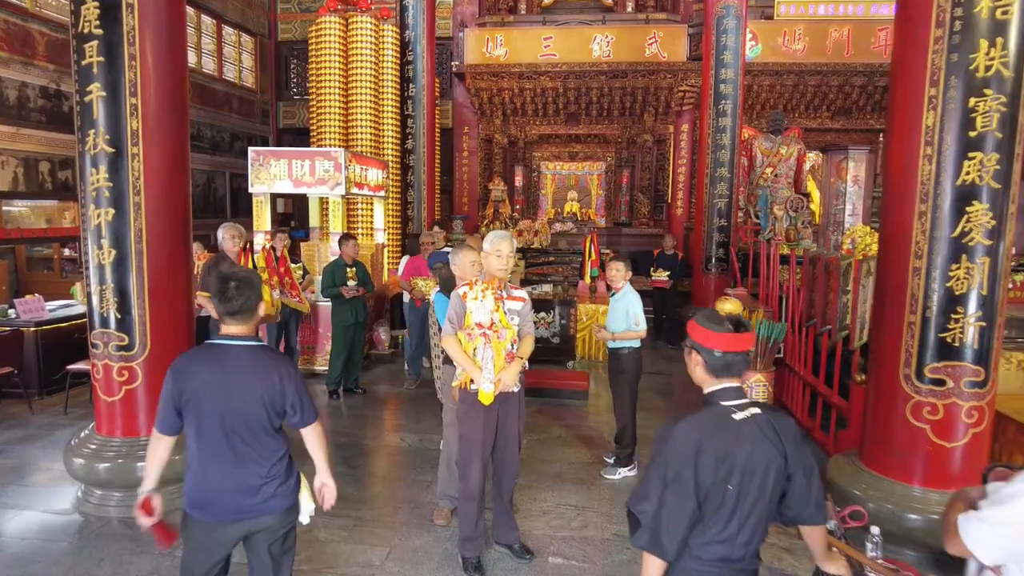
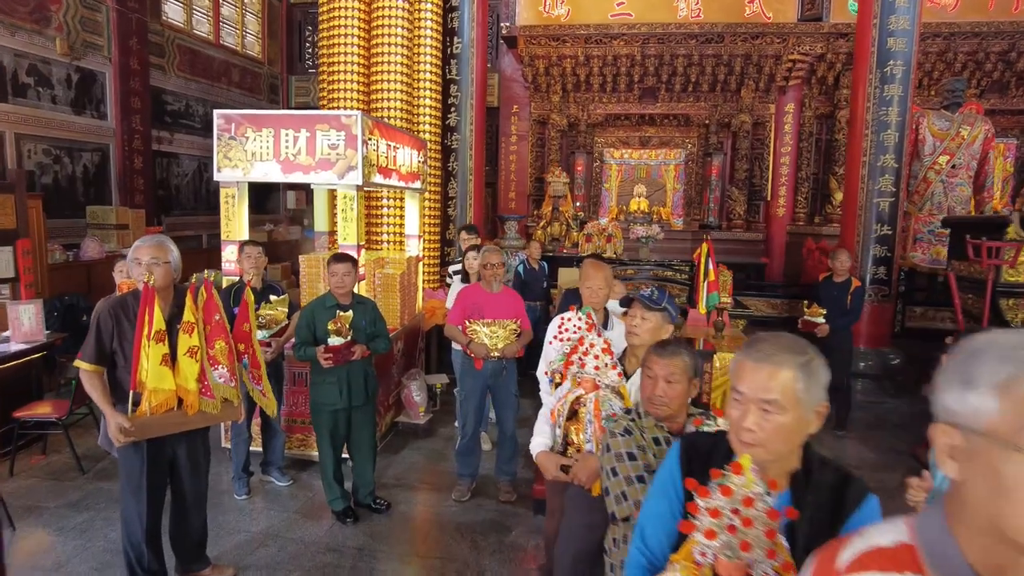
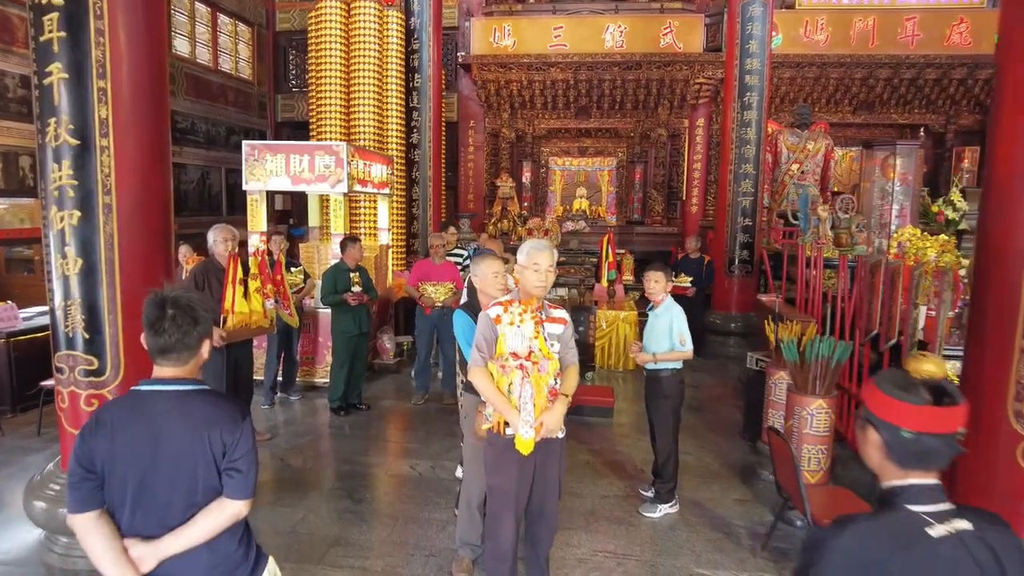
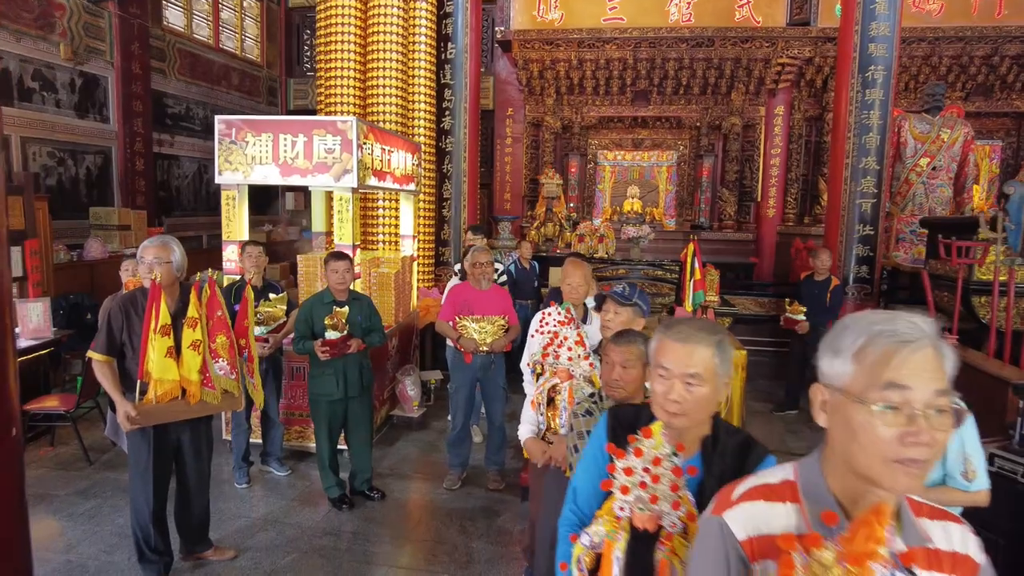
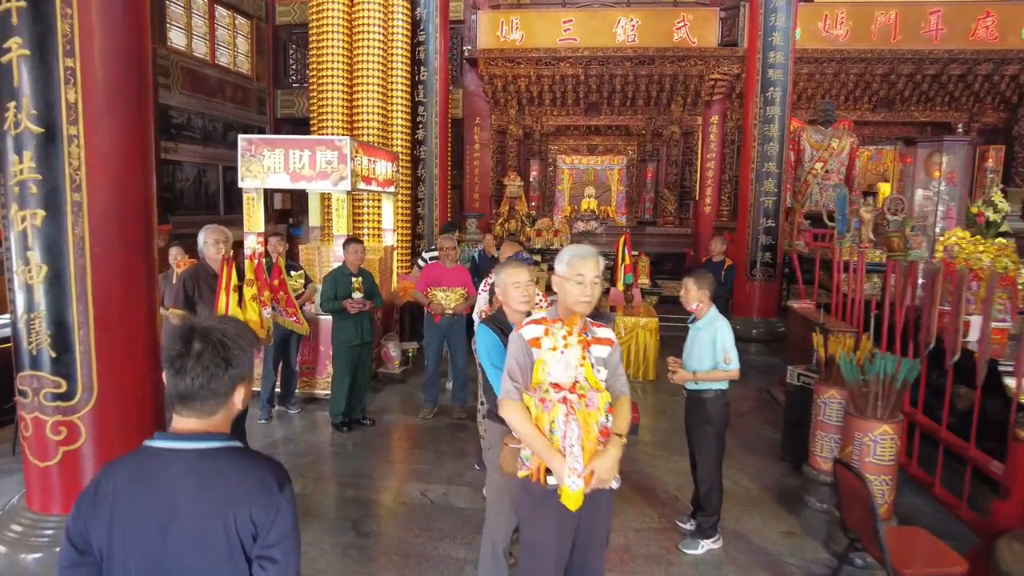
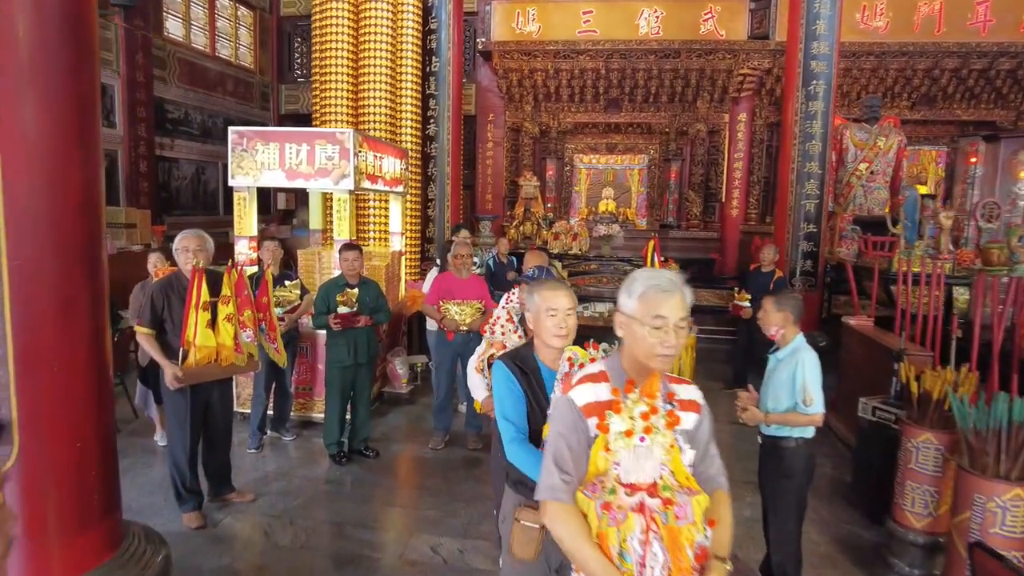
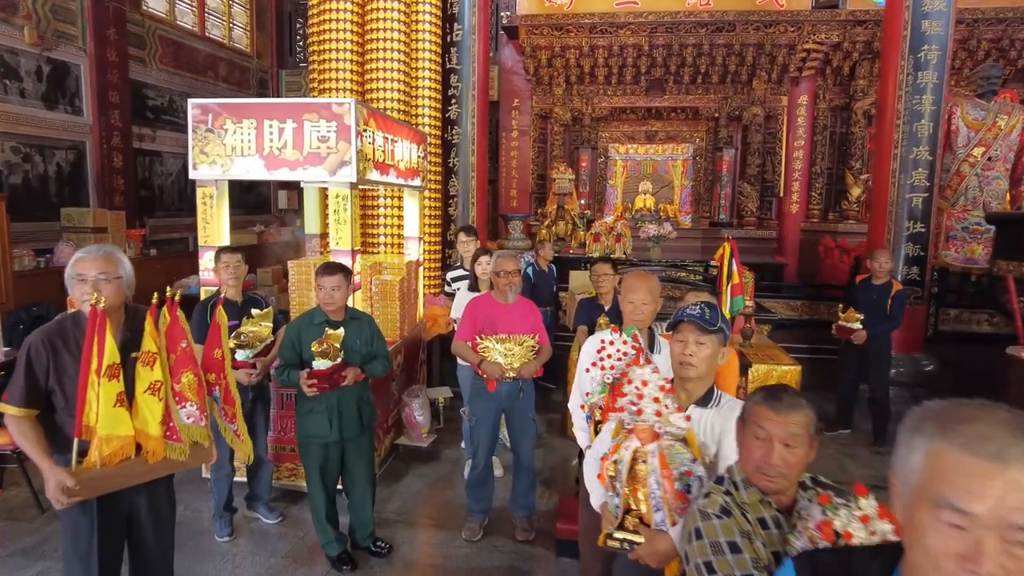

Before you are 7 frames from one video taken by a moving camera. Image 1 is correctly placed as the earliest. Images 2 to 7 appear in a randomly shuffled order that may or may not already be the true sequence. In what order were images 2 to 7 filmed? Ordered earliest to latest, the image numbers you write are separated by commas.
3, 5, 6, 4, 2, 7
